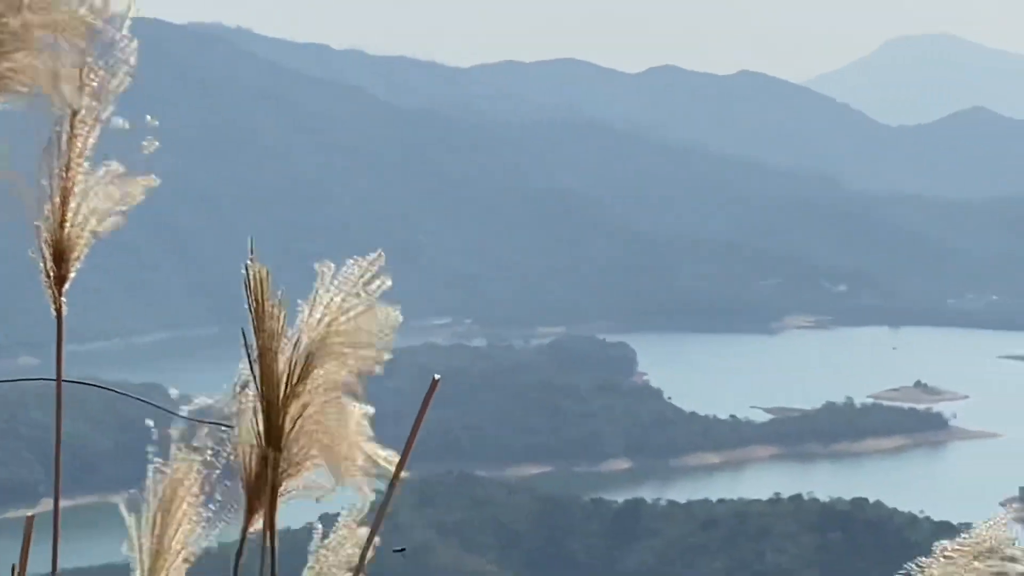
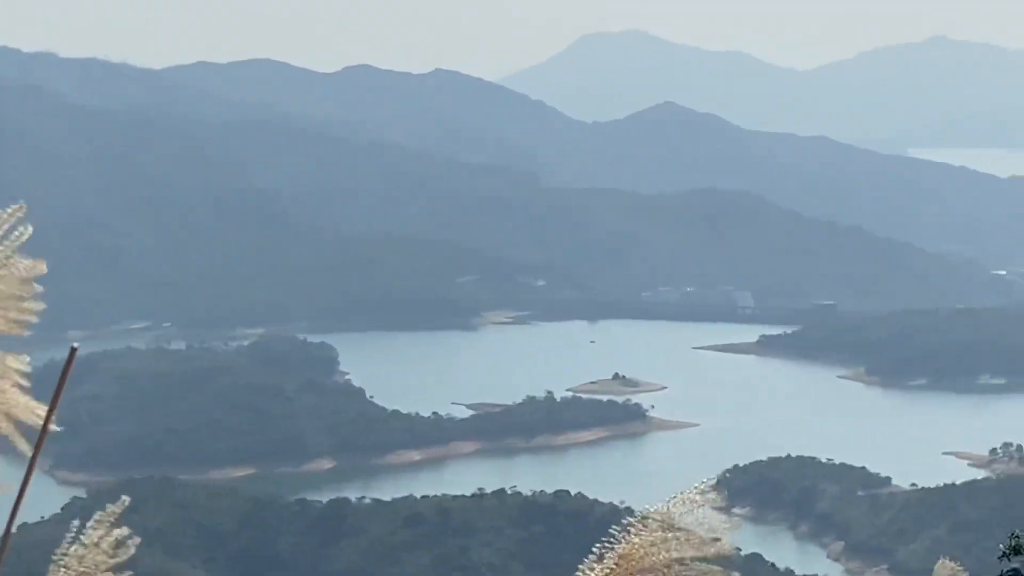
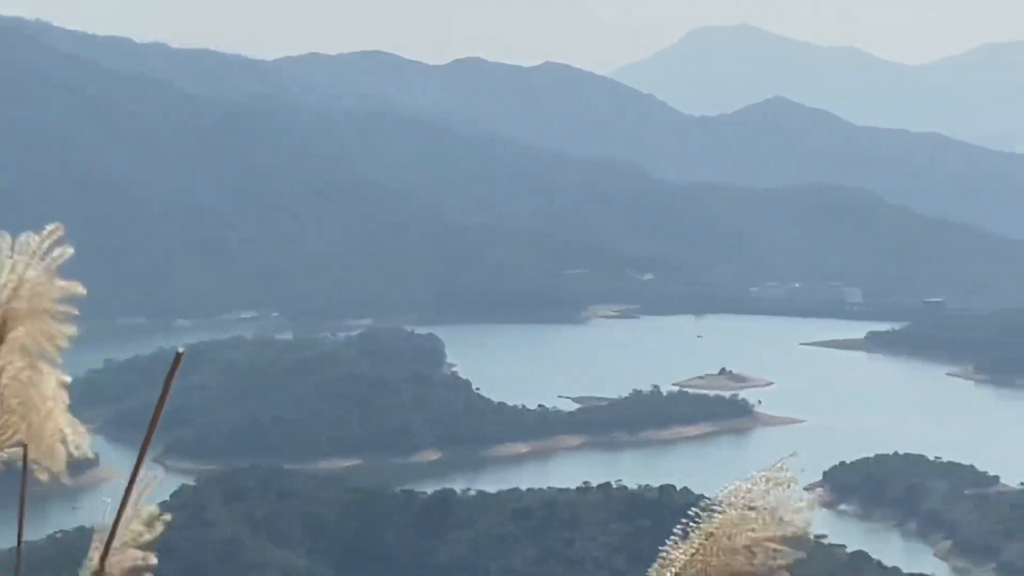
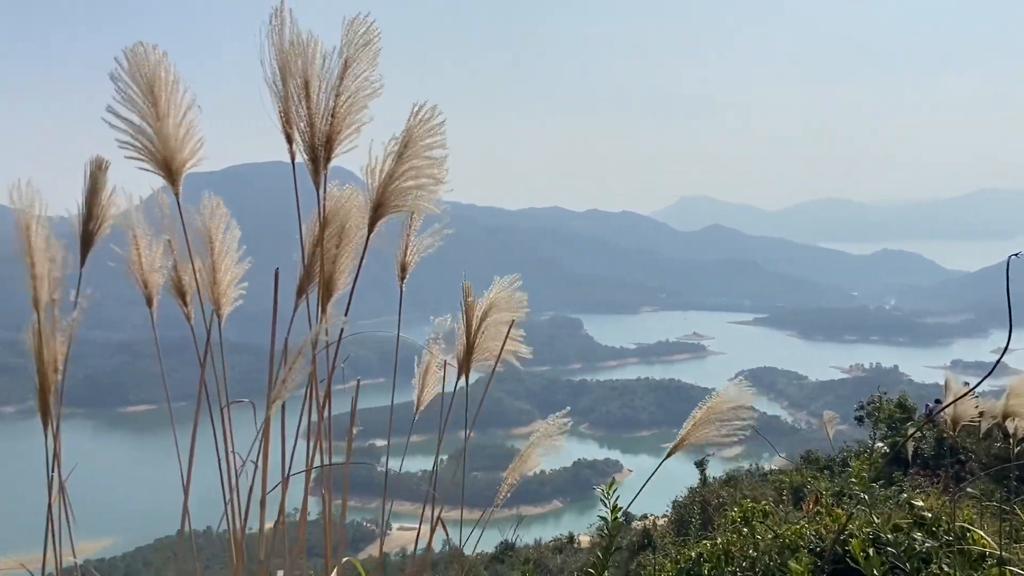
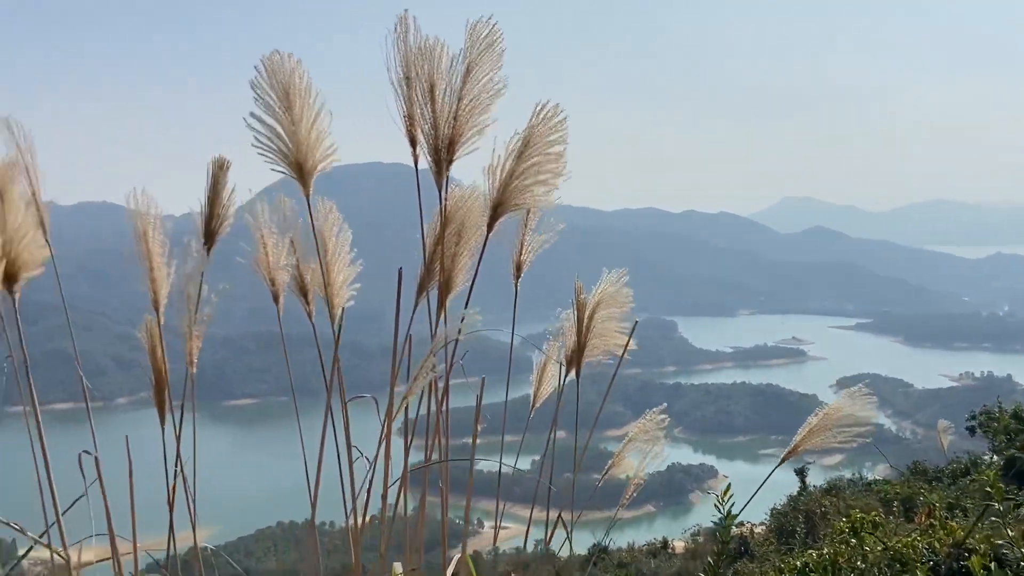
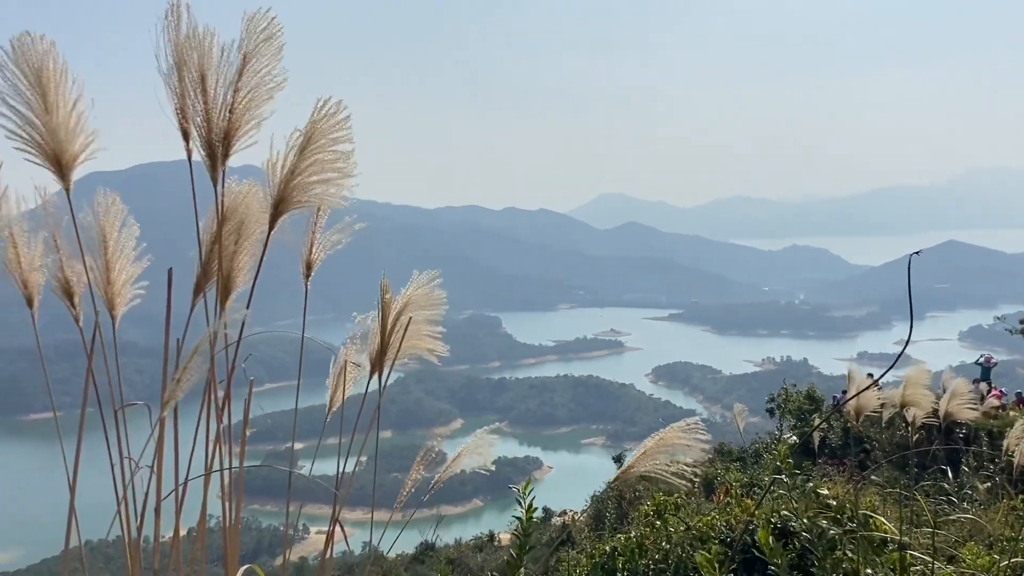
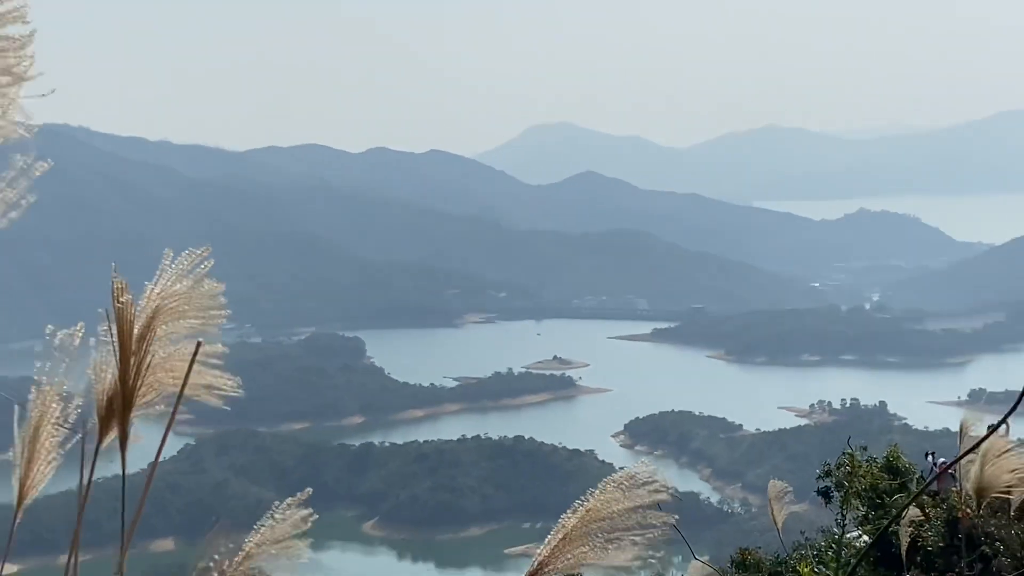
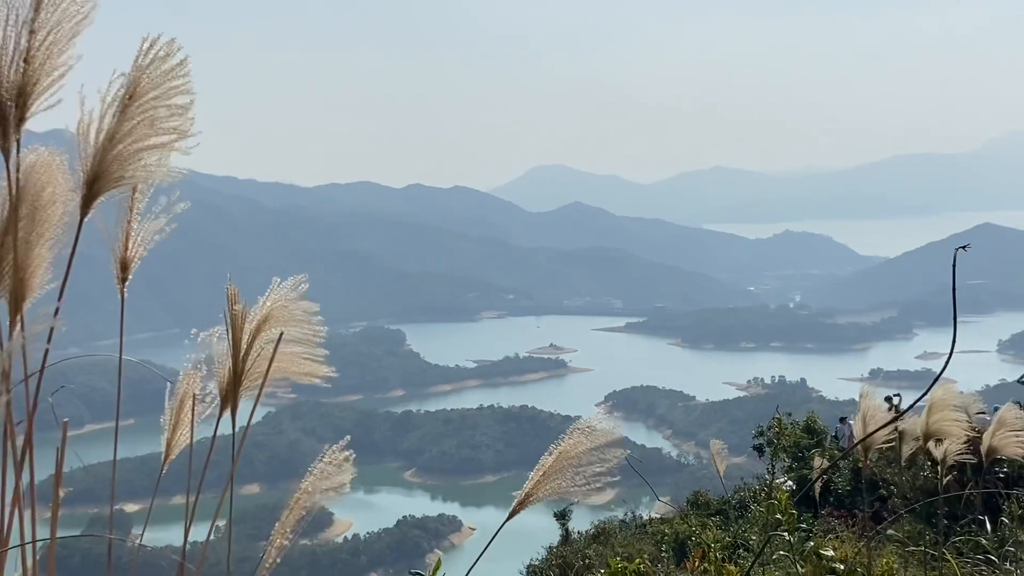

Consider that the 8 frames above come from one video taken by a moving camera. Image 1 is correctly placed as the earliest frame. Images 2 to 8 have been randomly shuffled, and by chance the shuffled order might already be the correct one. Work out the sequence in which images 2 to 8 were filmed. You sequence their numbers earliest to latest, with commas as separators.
3, 2, 7, 8, 6, 4, 5
